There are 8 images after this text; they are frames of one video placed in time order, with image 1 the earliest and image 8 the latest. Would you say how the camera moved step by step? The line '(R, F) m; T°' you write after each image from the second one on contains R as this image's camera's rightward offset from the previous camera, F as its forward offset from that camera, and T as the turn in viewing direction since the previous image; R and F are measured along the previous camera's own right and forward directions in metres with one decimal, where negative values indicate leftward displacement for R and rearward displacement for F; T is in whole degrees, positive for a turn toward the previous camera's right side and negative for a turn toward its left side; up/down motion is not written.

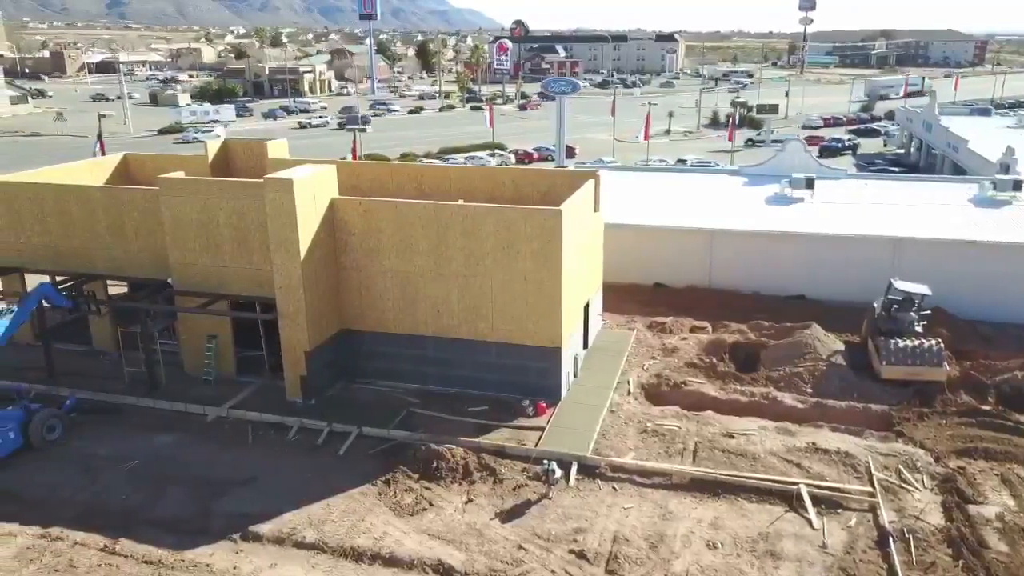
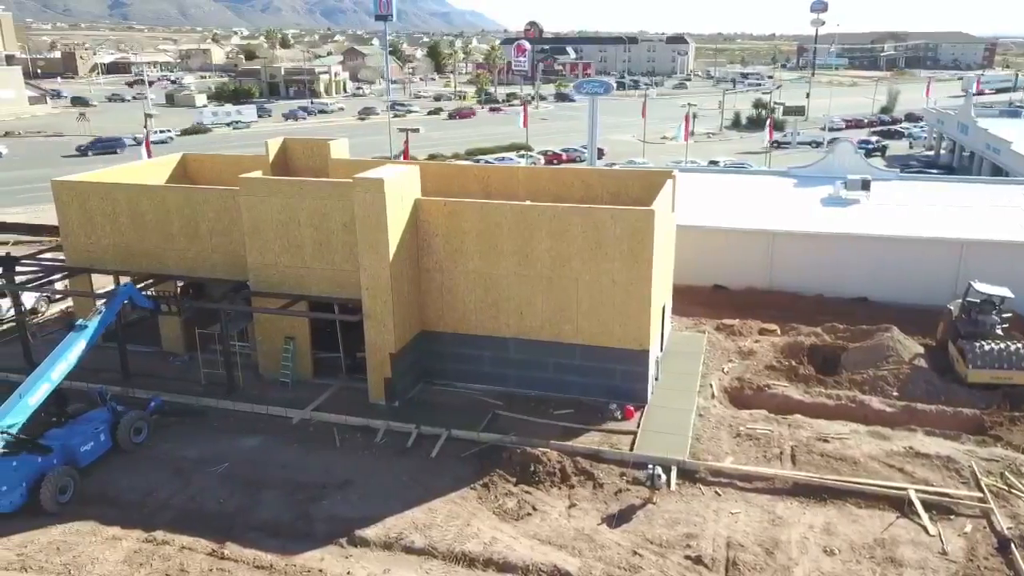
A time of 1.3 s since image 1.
(-2.0, +0.2) m; 0°
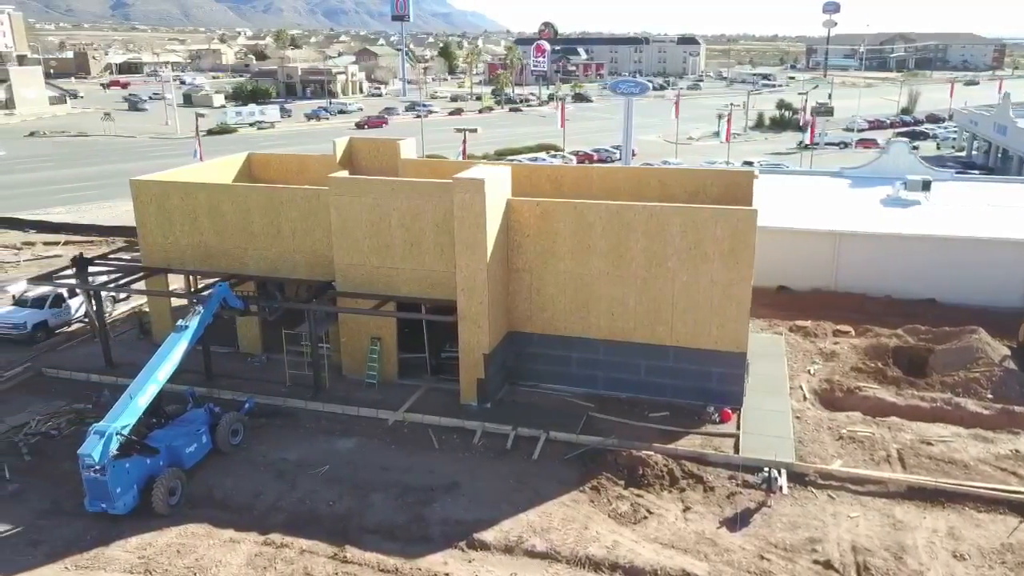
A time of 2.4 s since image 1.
(-2.2, +0.2) m; 0°
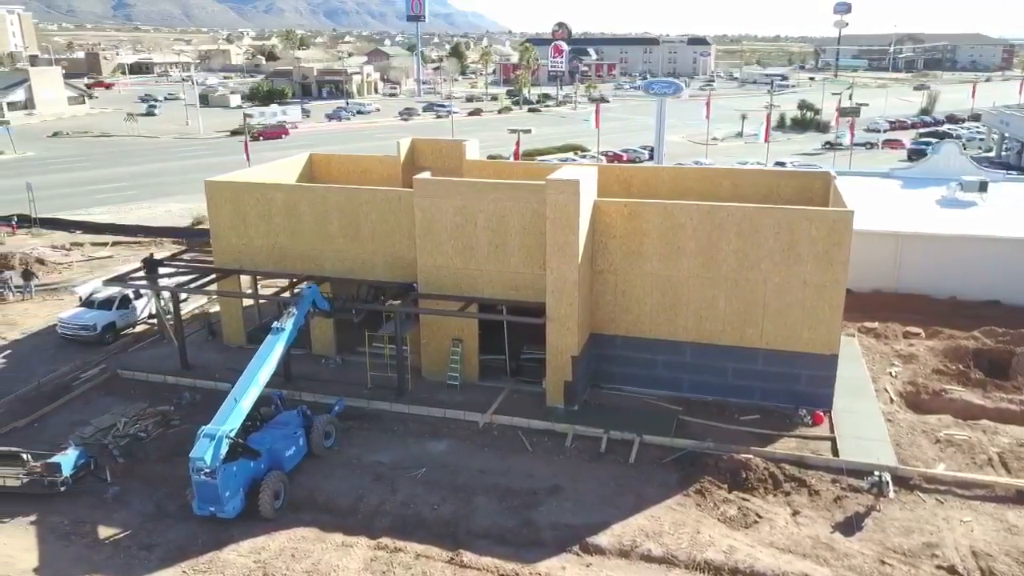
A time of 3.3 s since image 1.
(-2.1, +0.1) m; 0°
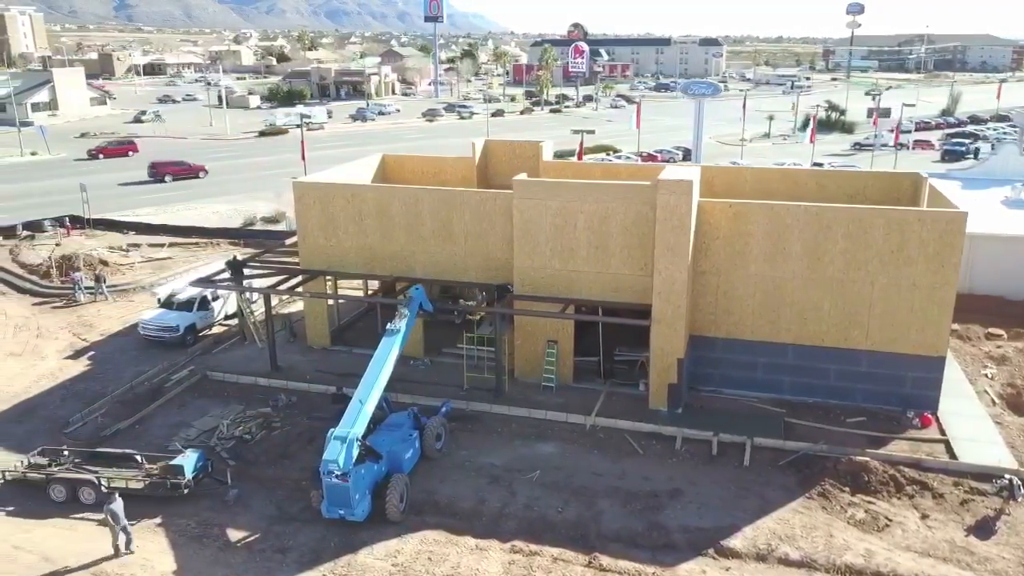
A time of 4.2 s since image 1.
(-2.4, +0.1) m; 0°
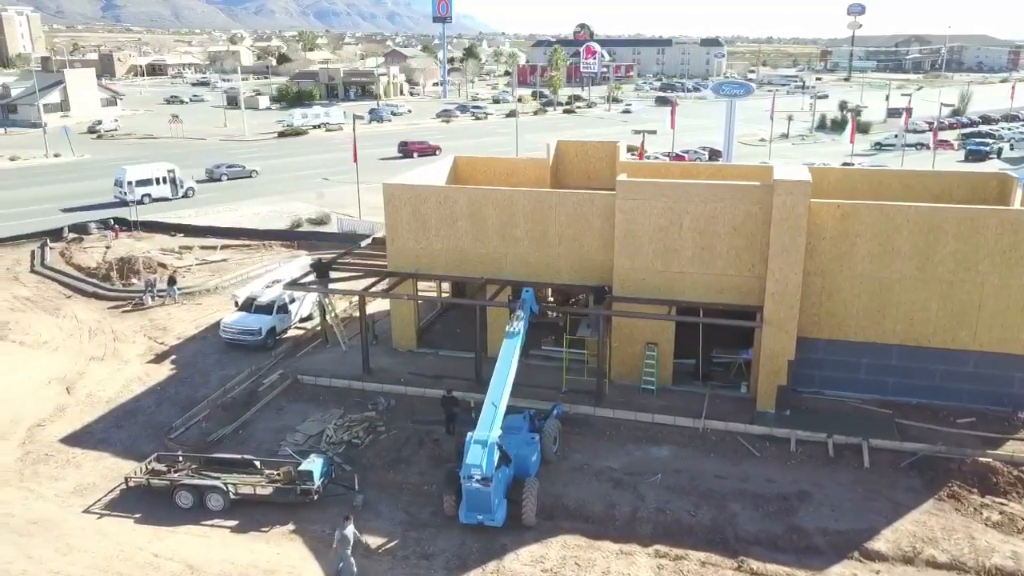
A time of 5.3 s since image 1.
(-2.8, +0.2) m; +1°
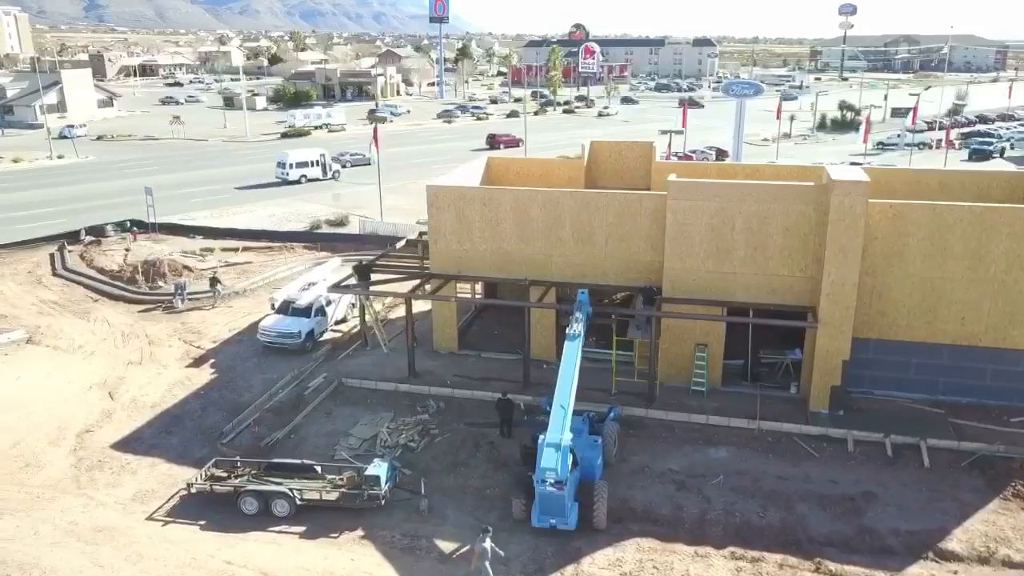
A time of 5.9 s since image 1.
(-1.5, +0.1) m; +1°
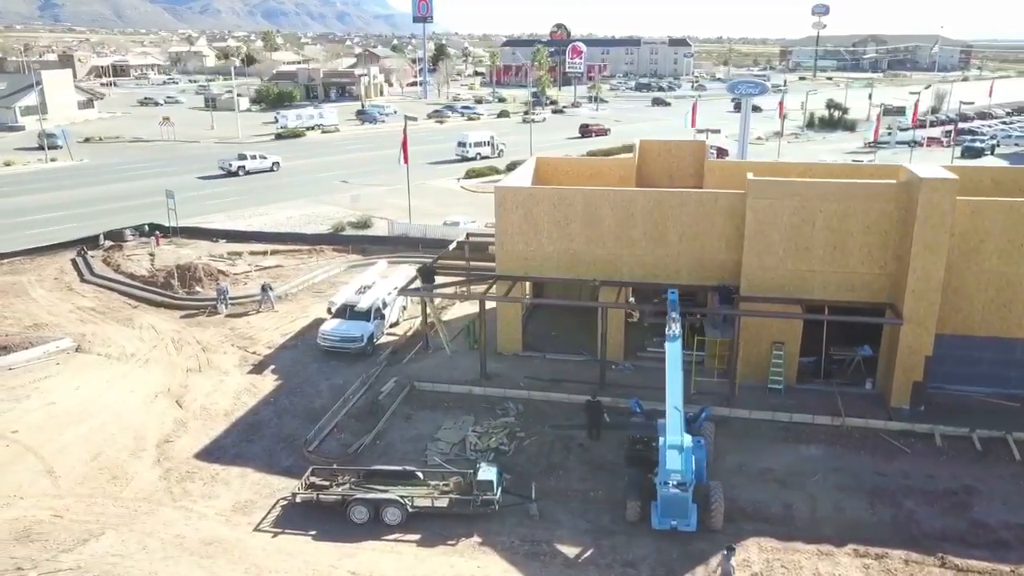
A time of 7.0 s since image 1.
(-2.7, +0.2) m; +2°
